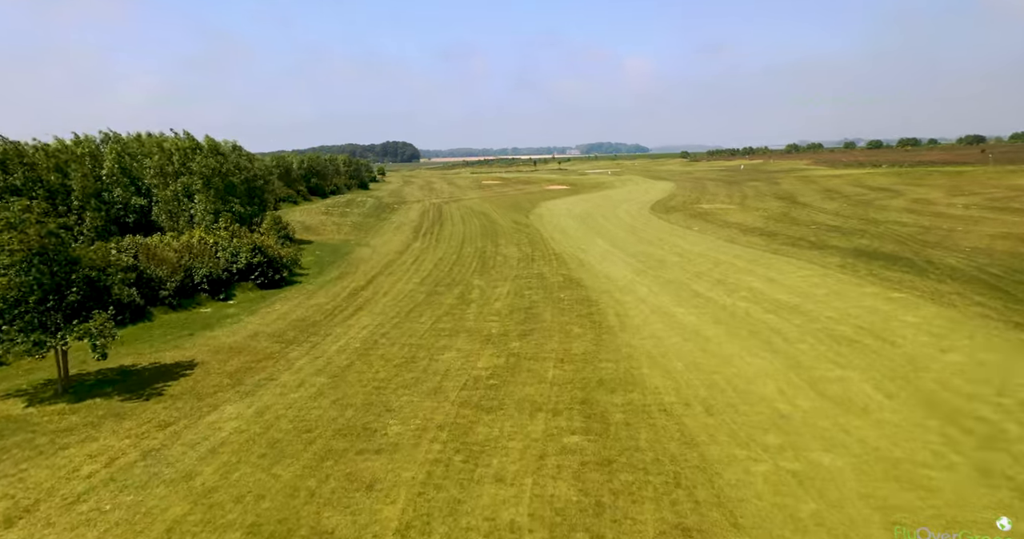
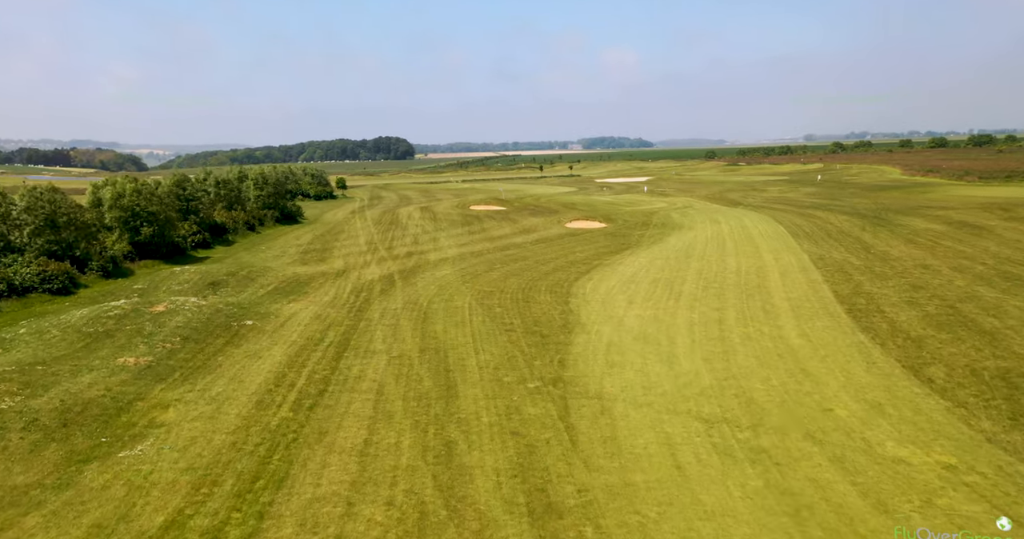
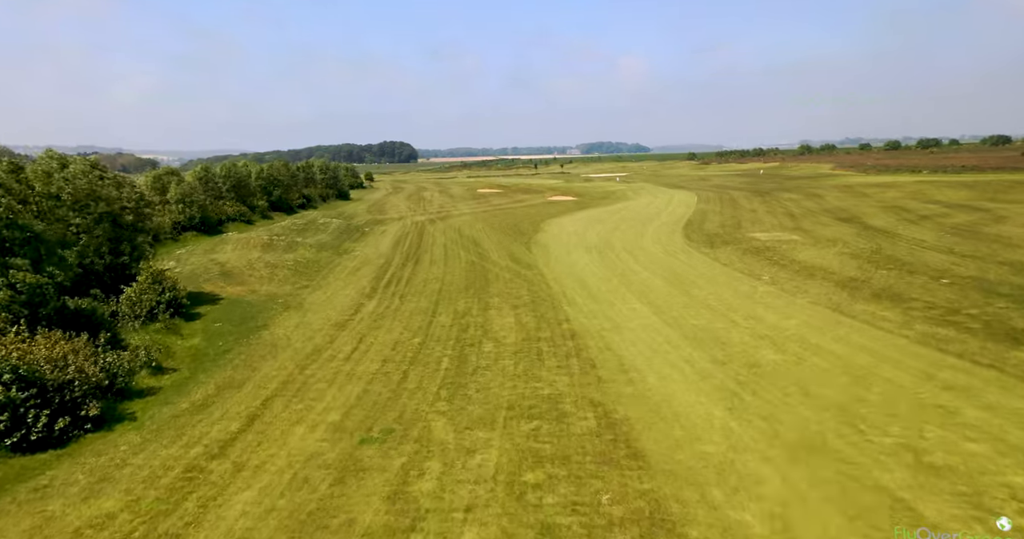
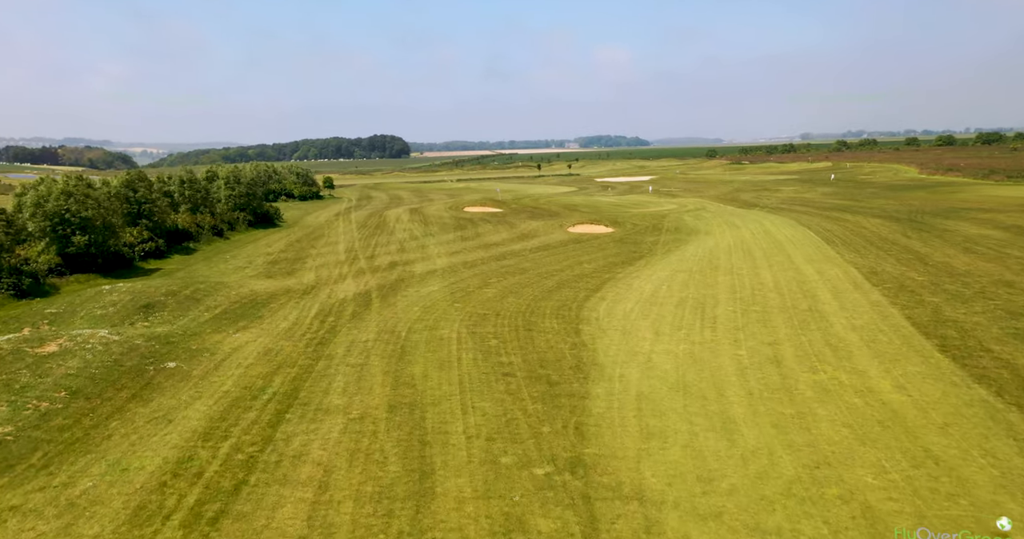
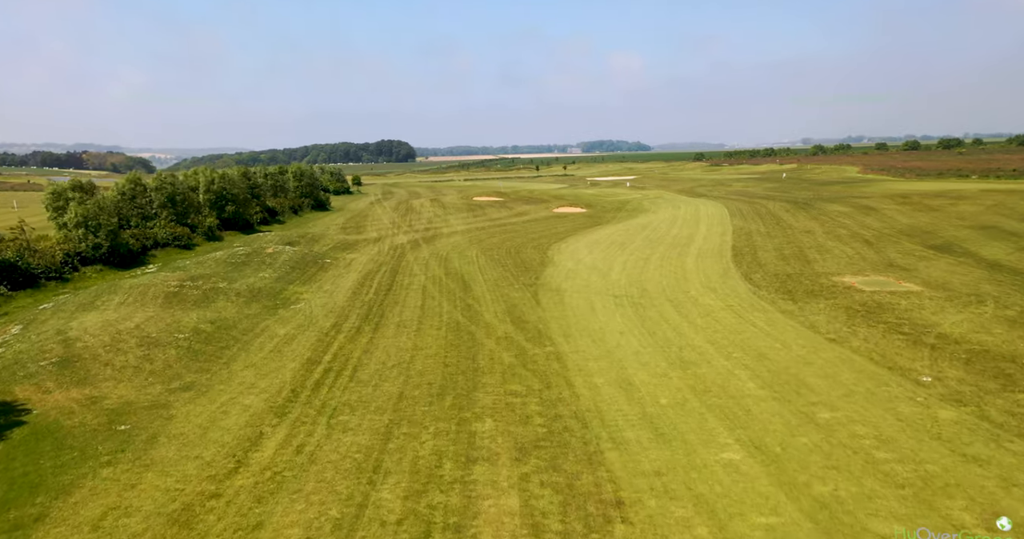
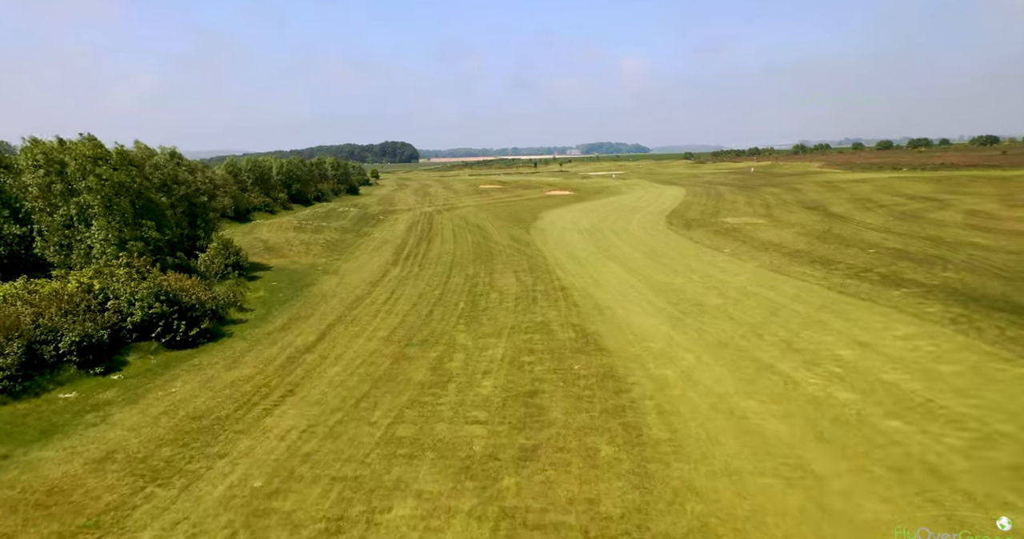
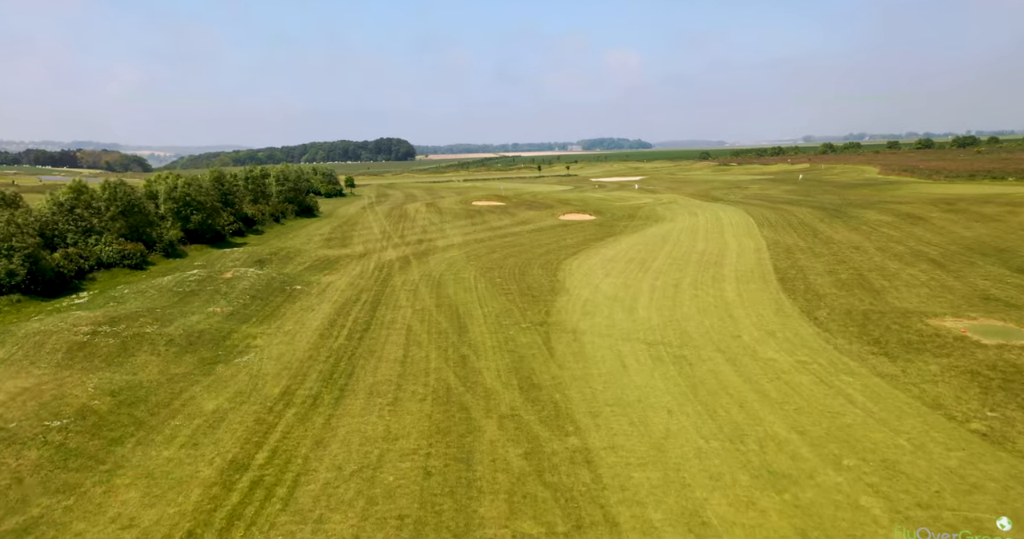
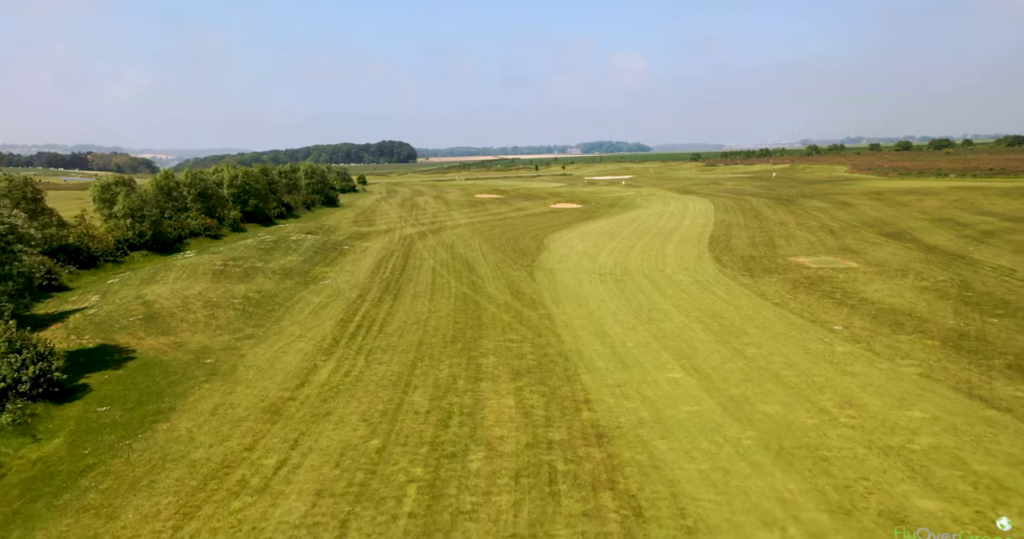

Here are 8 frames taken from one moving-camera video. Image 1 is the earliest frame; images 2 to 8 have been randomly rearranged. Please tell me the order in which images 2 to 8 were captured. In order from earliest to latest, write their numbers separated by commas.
6, 3, 8, 5, 7, 2, 4
